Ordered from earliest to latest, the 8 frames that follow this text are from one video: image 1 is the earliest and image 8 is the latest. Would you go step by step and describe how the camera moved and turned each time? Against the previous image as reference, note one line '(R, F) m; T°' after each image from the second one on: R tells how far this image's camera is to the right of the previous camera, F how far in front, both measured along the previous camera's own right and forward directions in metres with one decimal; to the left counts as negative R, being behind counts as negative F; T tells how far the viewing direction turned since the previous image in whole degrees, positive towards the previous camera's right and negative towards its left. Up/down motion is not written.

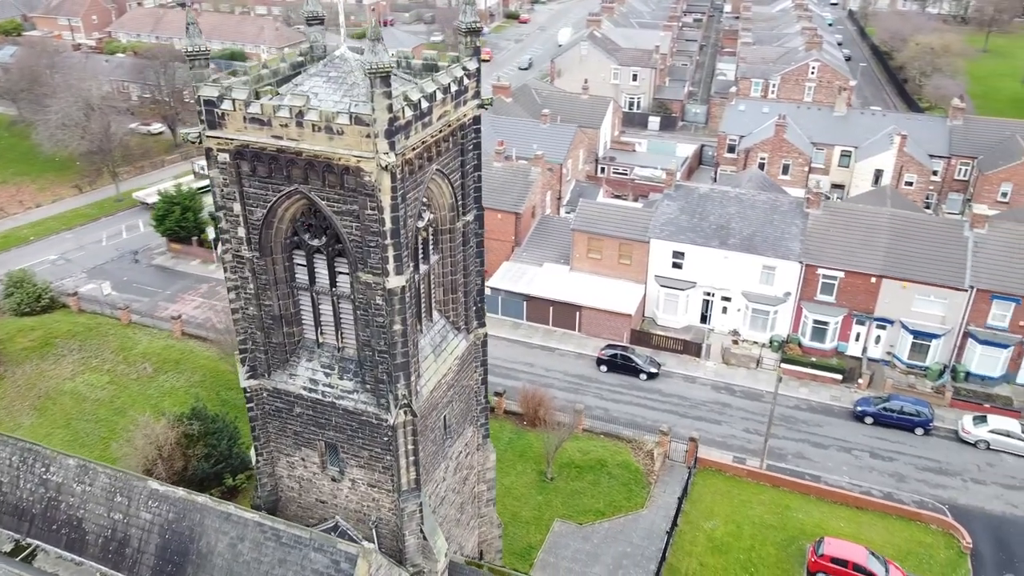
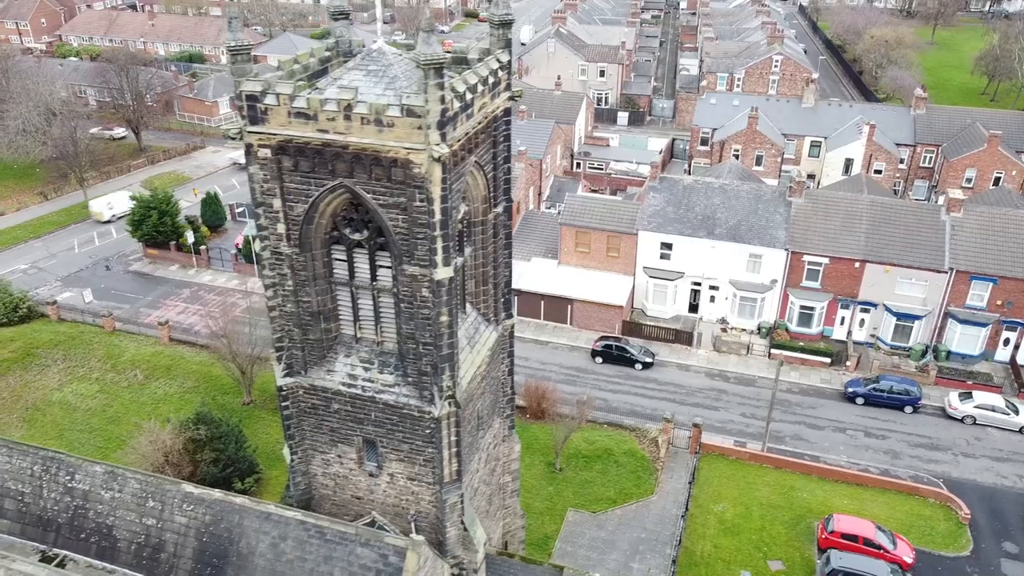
(-1.7, -0.1) m; +3°
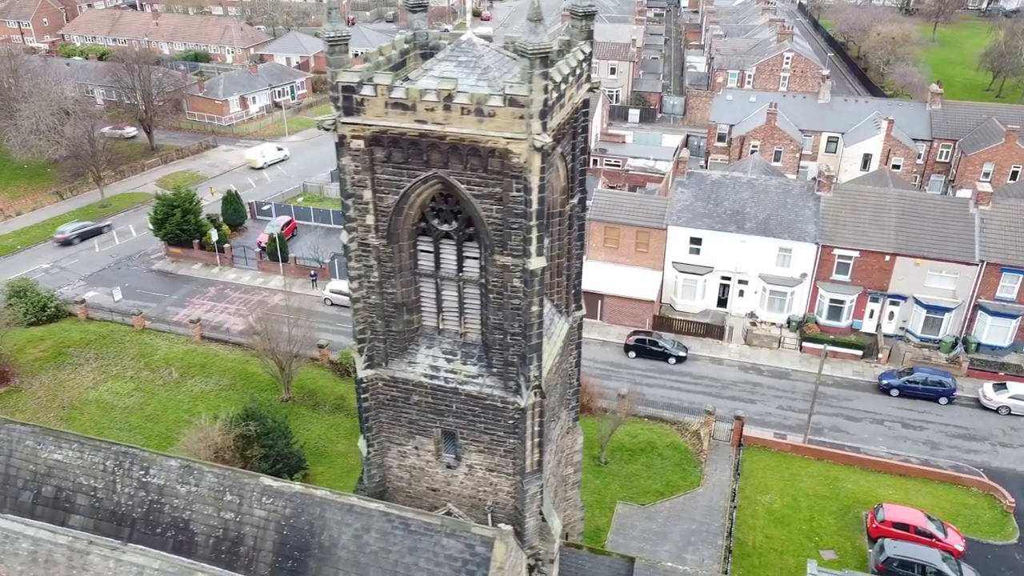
(-1.9, 0.0) m; 0°
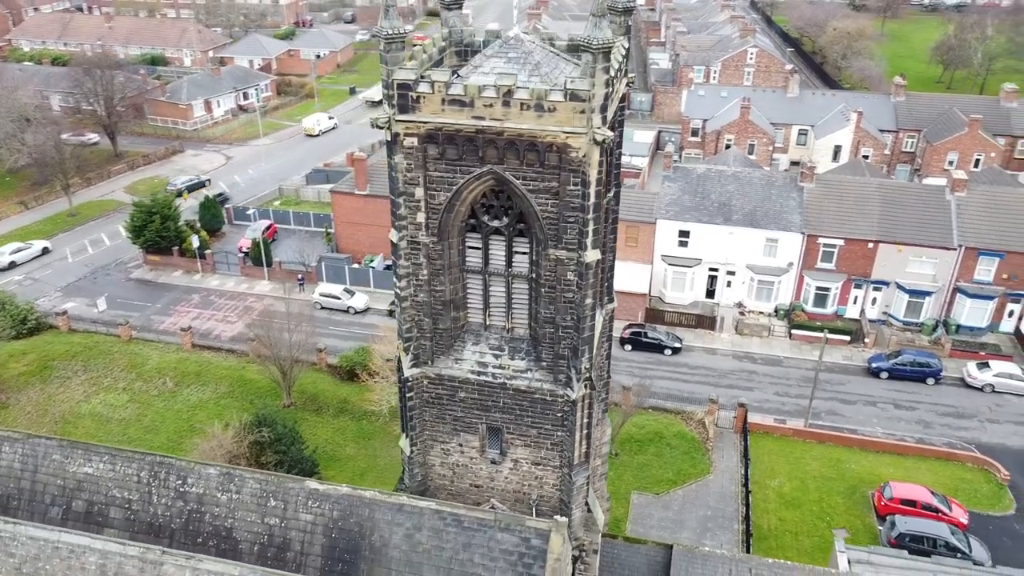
(-1.9, -0.1) m; +3°
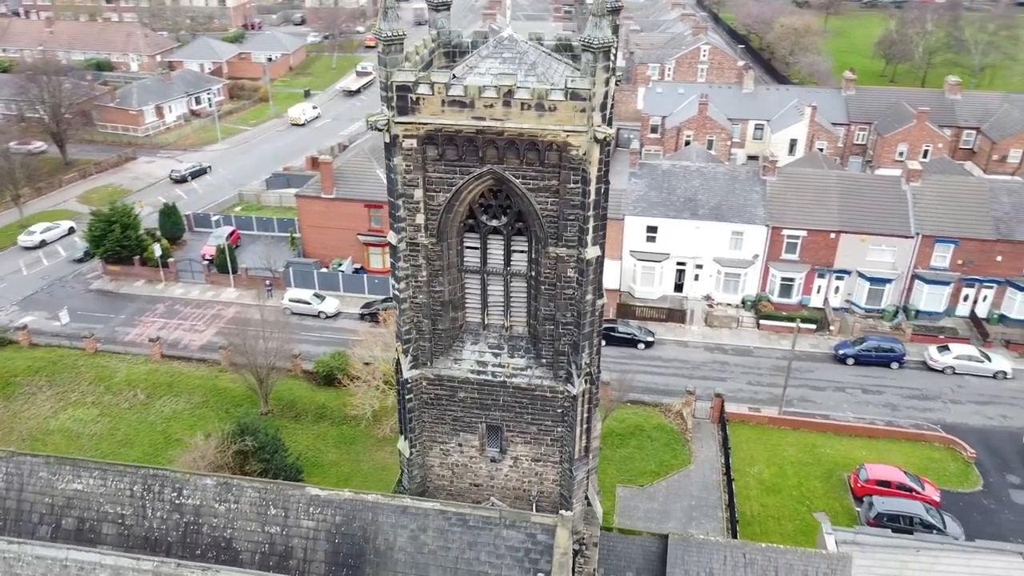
(-0.9, -0.1) m; +3°
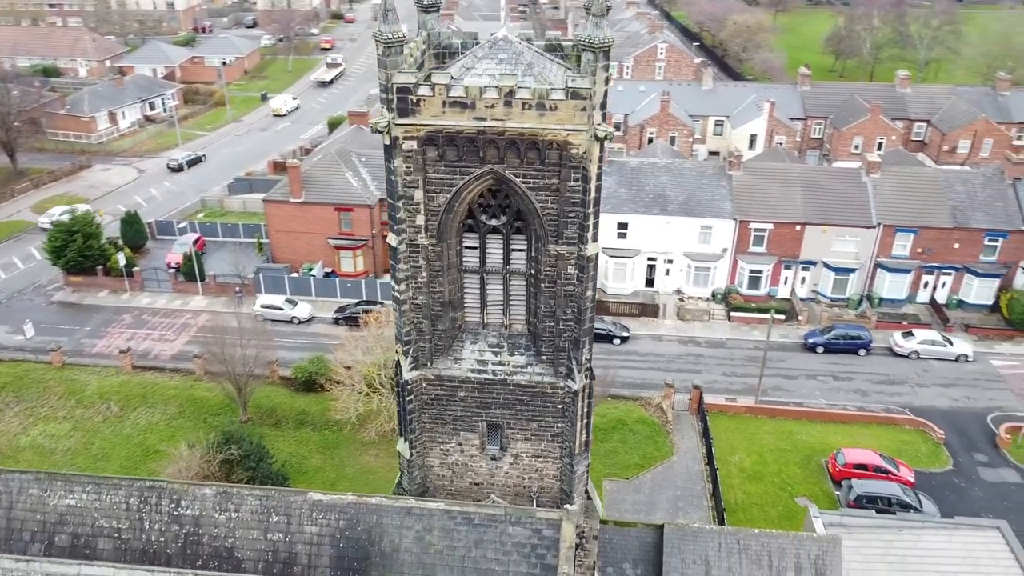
(-0.8, -0.1) m; +3°
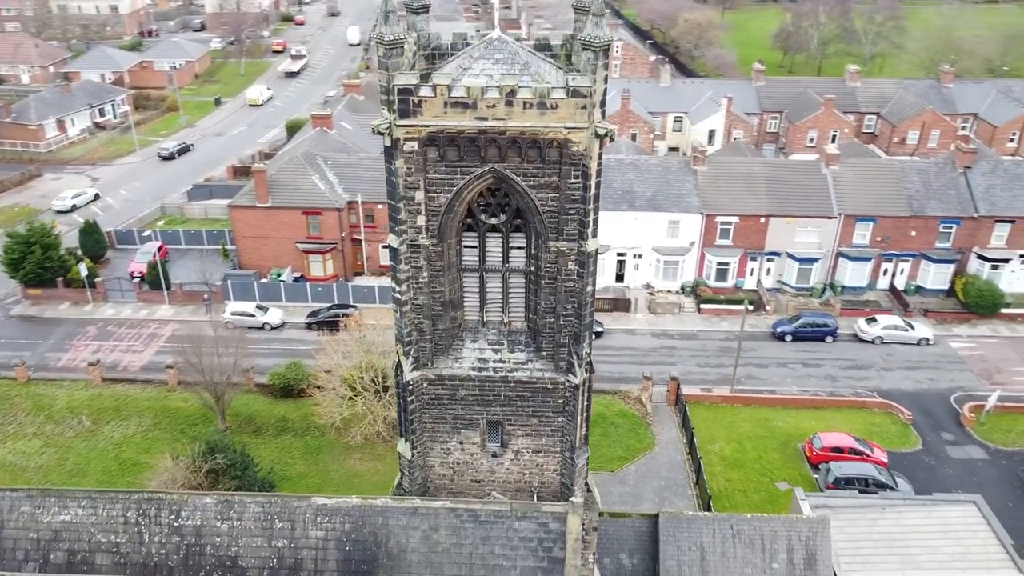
(-0.9, -0.1) m; +3°
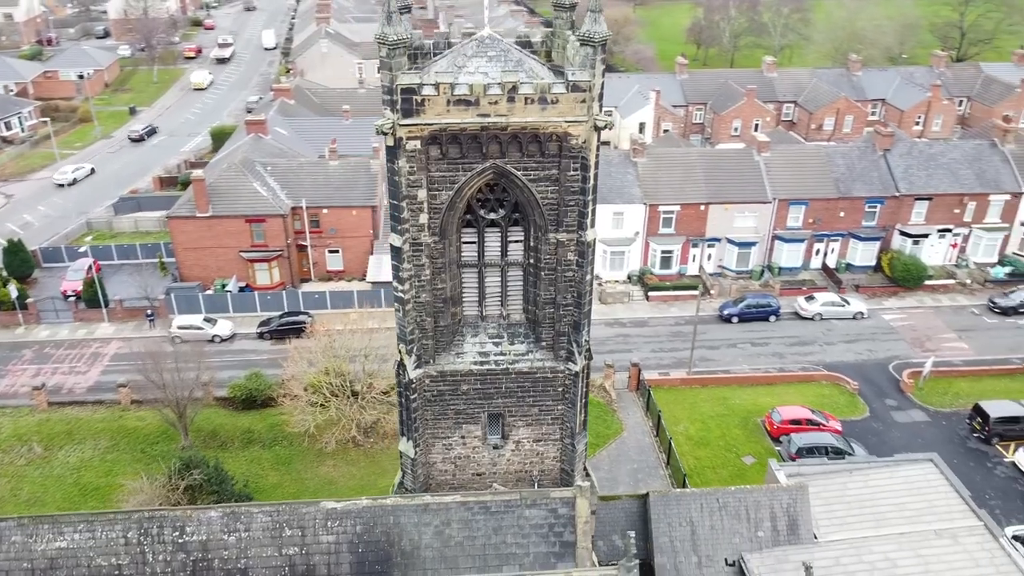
(-1.6, -0.2) m; +6°
